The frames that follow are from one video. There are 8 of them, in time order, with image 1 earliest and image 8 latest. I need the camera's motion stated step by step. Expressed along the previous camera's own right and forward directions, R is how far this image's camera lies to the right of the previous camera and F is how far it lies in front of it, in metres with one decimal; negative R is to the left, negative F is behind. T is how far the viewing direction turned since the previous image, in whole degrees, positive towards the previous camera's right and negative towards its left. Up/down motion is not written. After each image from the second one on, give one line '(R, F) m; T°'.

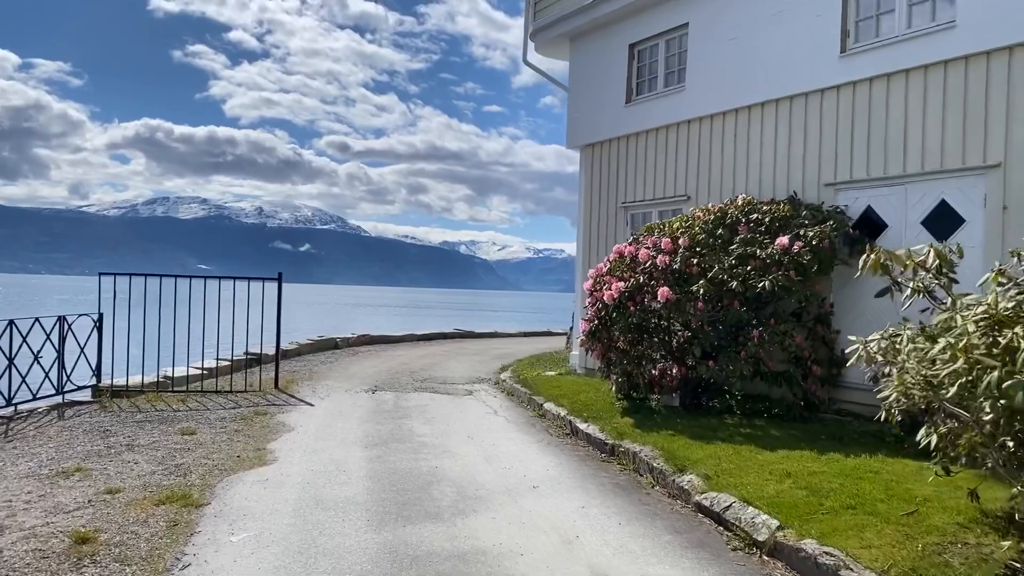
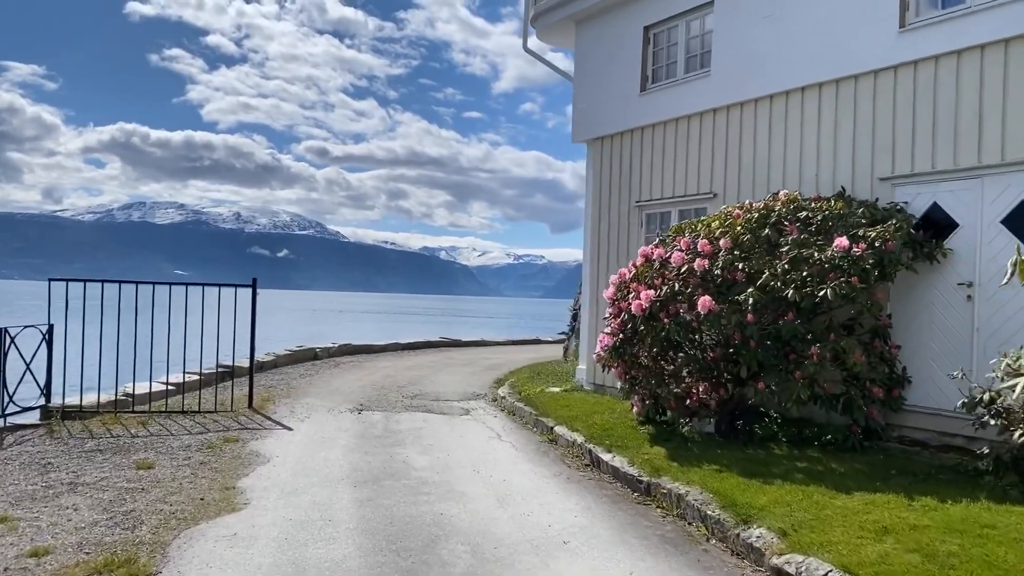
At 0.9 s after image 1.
(-0.3, +1.1) m; +1°
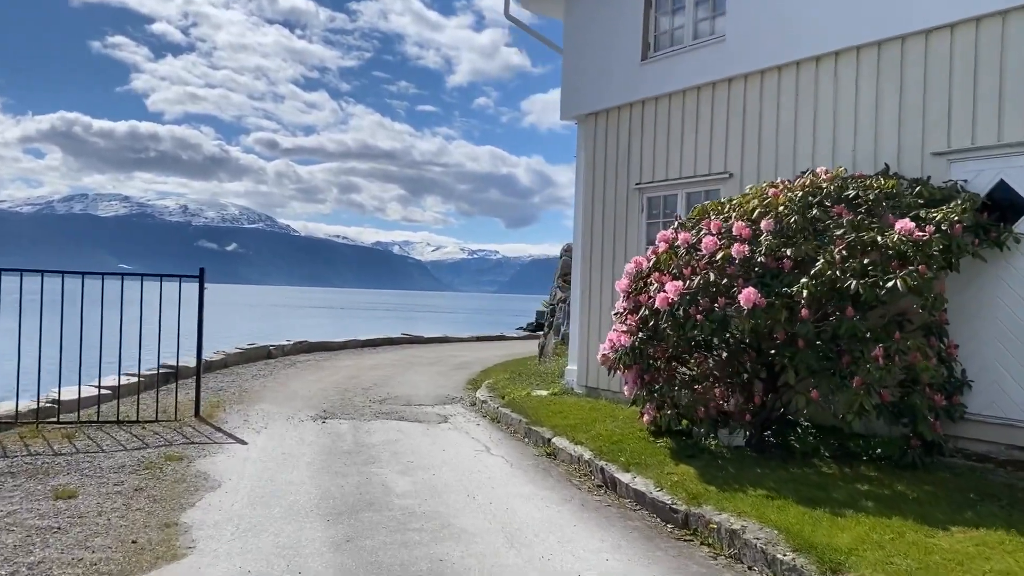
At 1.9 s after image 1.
(-0.3, +1.1) m; +3°
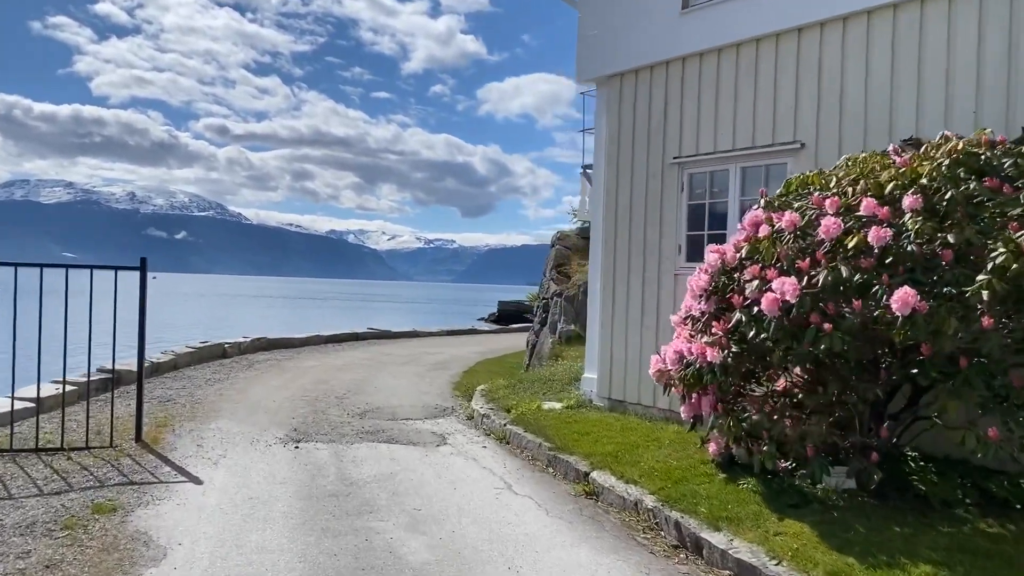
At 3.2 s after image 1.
(-0.5, +1.5) m; +3°
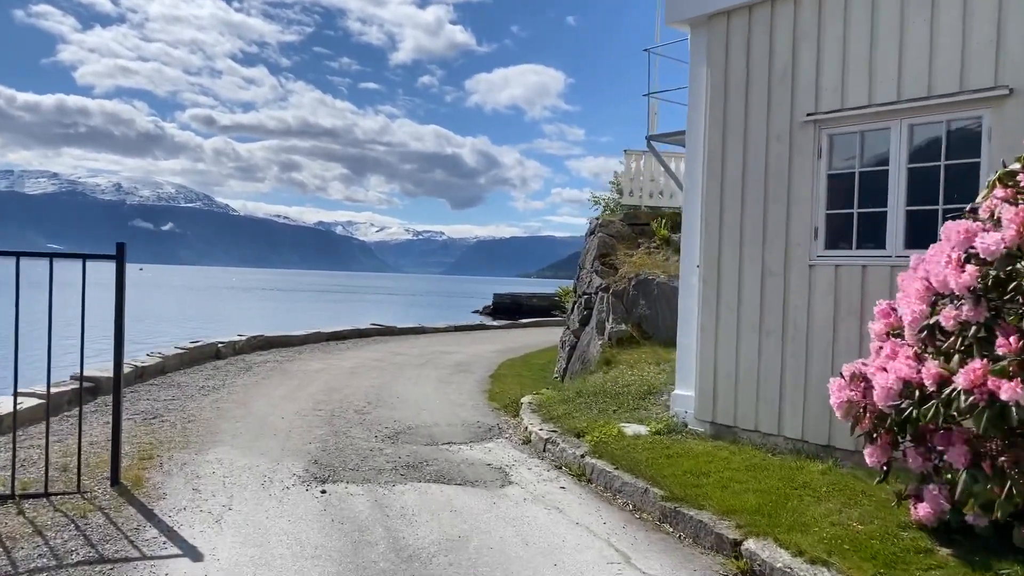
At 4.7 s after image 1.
(-0.7, +1.6) m; +1°
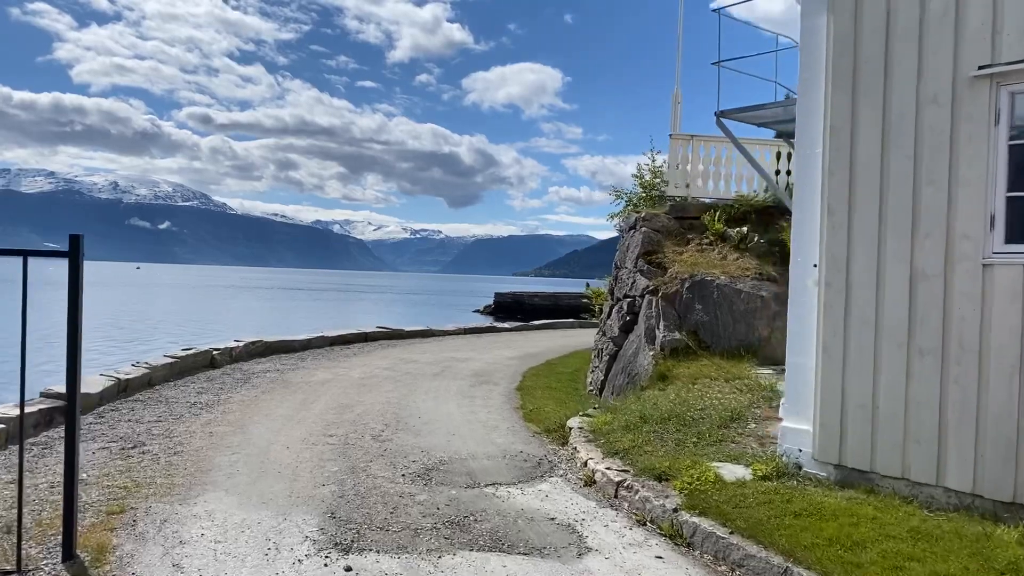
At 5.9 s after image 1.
(-0.4, +1.3) m; 0°
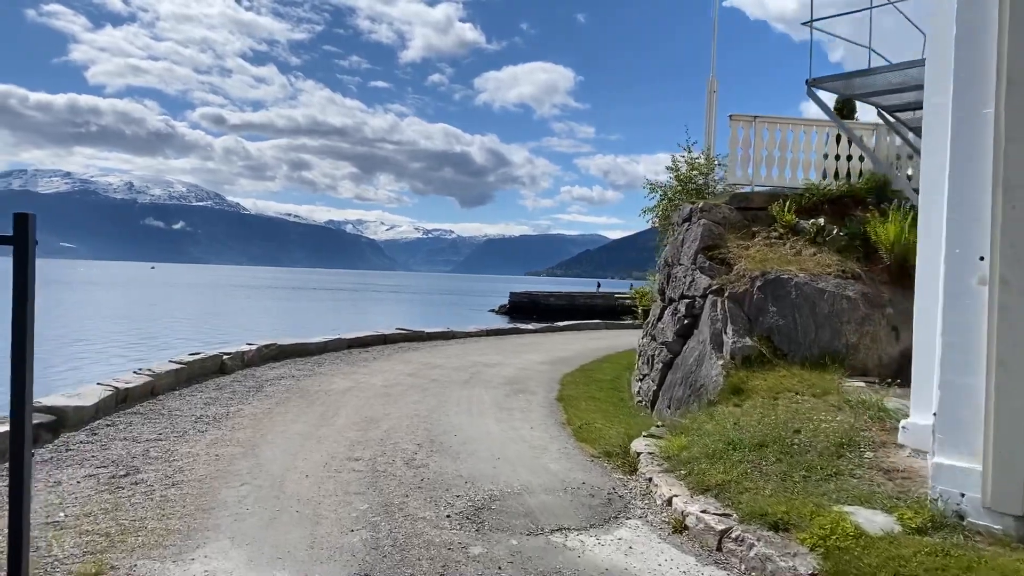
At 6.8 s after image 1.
(-0.3, +1.1) m; -1°
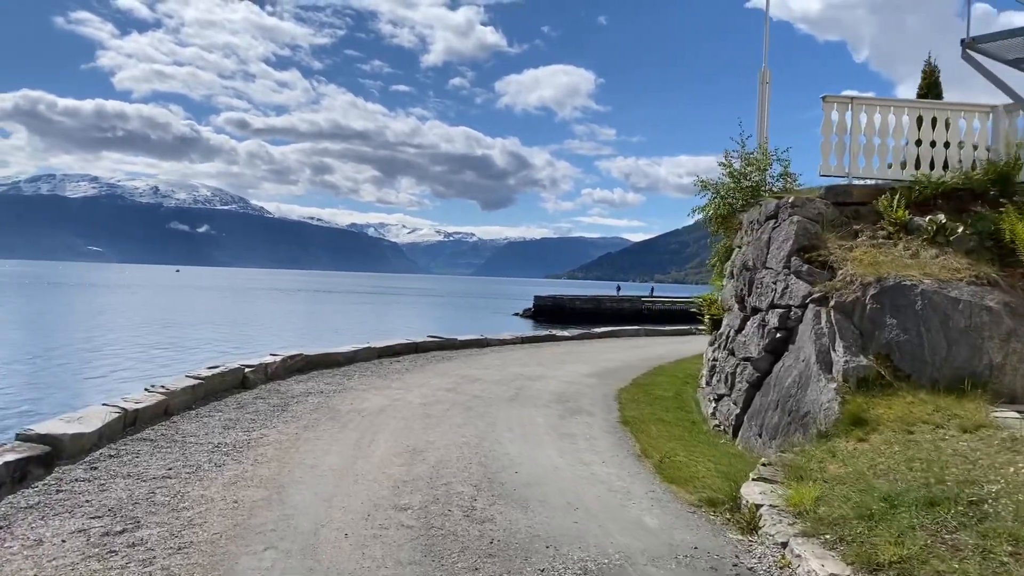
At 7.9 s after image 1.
(-0.4, +1.2) m; -1°
